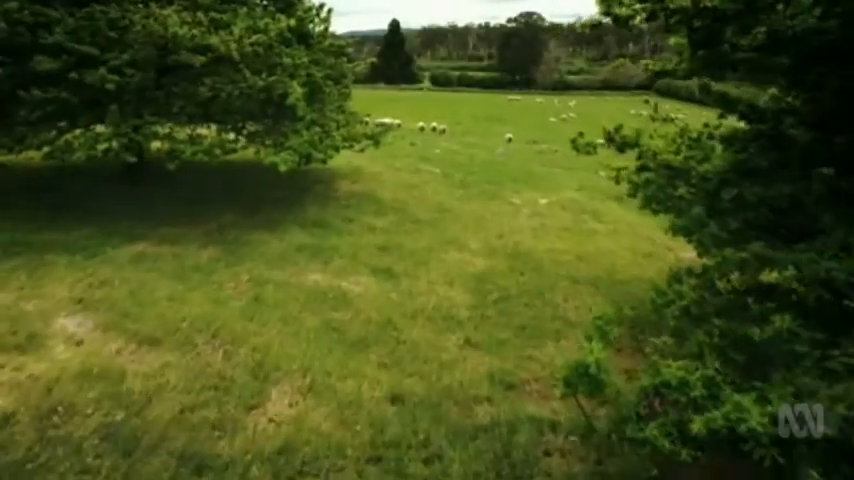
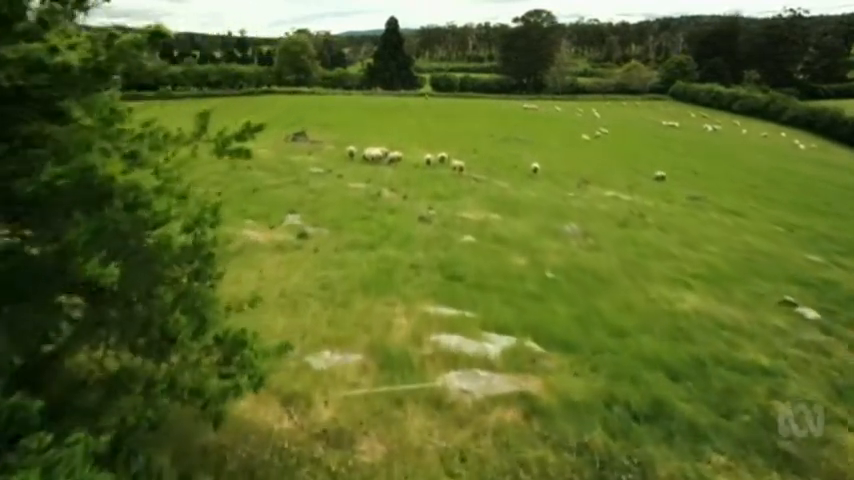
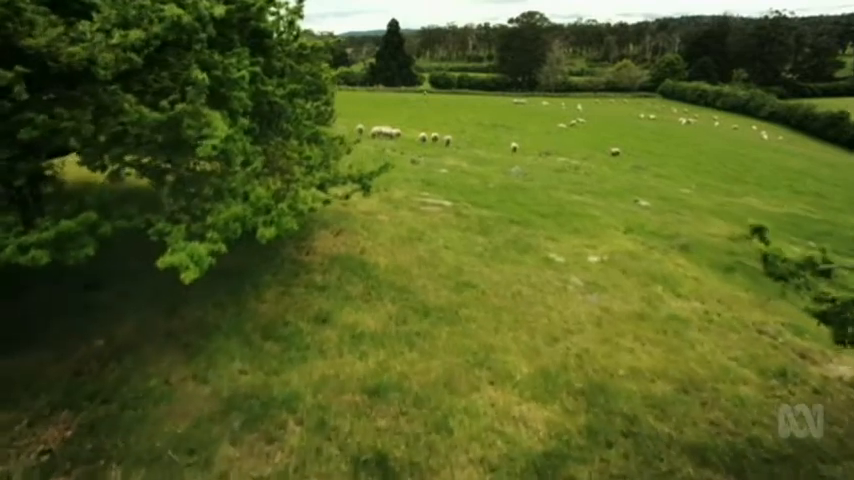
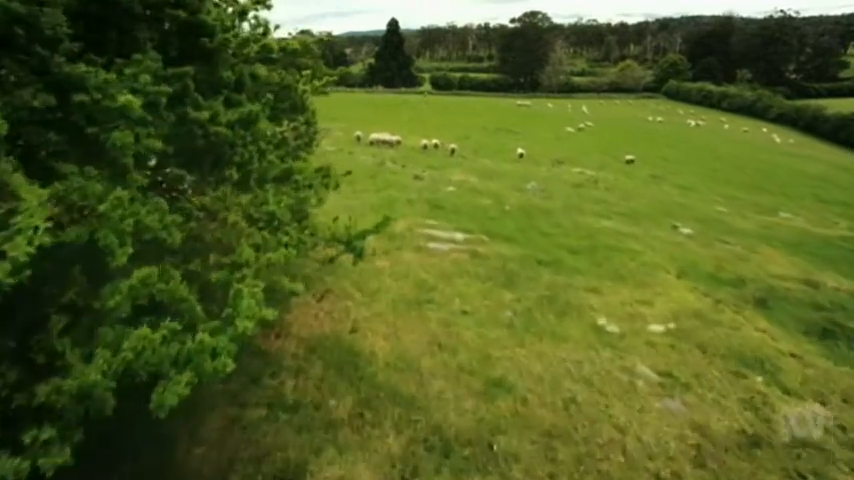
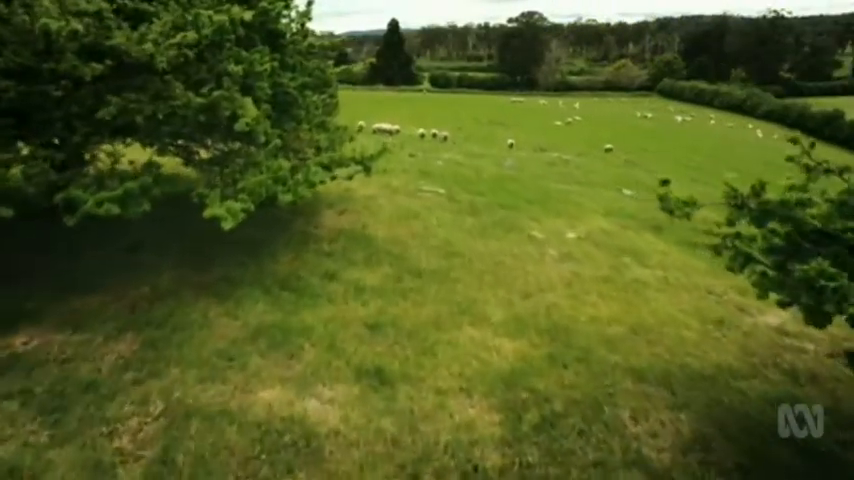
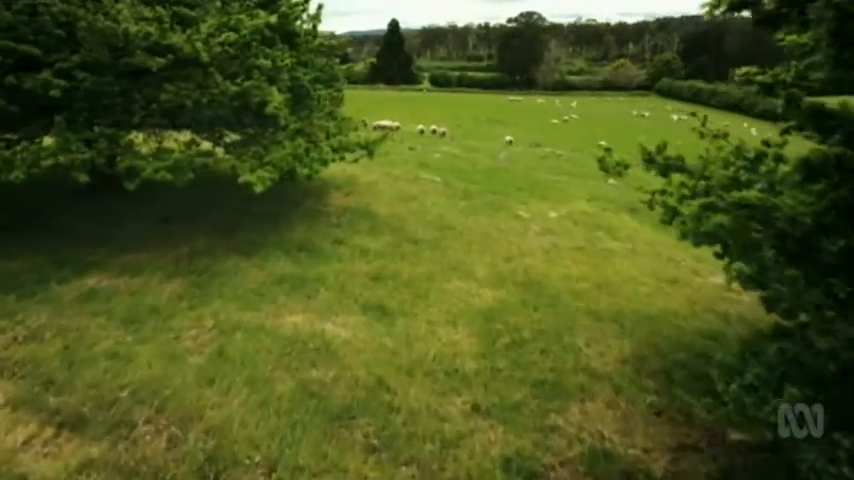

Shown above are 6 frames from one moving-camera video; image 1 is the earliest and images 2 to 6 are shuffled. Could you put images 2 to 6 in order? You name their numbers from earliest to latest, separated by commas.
6, 5, 3, 4, 2
